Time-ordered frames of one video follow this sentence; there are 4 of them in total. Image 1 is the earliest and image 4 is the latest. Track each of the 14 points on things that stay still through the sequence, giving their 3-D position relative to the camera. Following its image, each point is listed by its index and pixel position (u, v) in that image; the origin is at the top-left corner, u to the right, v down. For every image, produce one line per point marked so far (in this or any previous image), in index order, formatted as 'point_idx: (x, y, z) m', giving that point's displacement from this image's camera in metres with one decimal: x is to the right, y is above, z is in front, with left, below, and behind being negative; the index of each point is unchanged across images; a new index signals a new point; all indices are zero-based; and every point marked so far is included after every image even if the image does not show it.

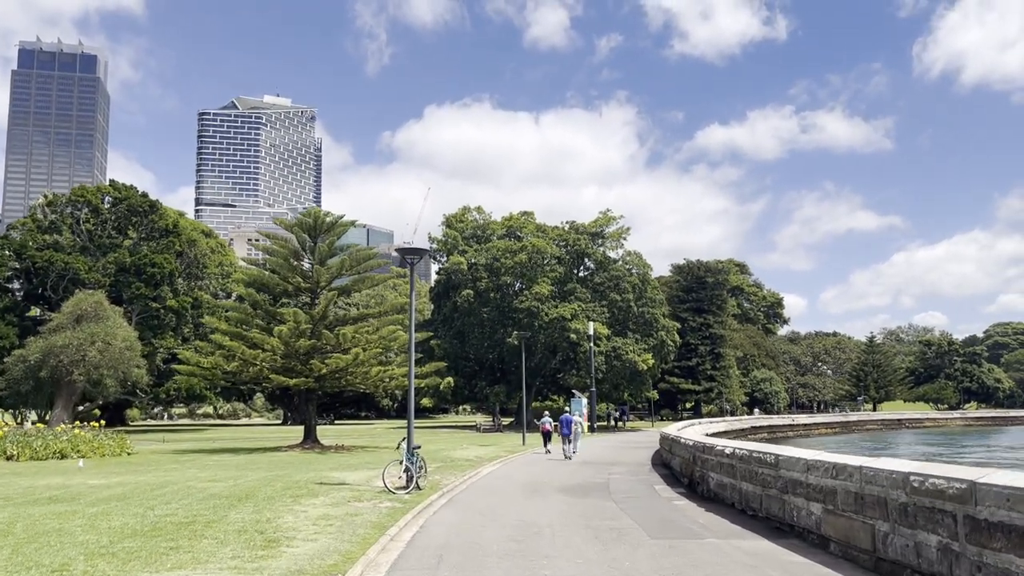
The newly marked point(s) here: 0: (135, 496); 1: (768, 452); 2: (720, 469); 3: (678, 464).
0: (-5.8, -3.2, +11.7) m
1: (+3.2, -2.1, +9.6) m
2: (+3.2, -2.8, +11.8) m
3: (+3.6, -3.8, +16.4) m
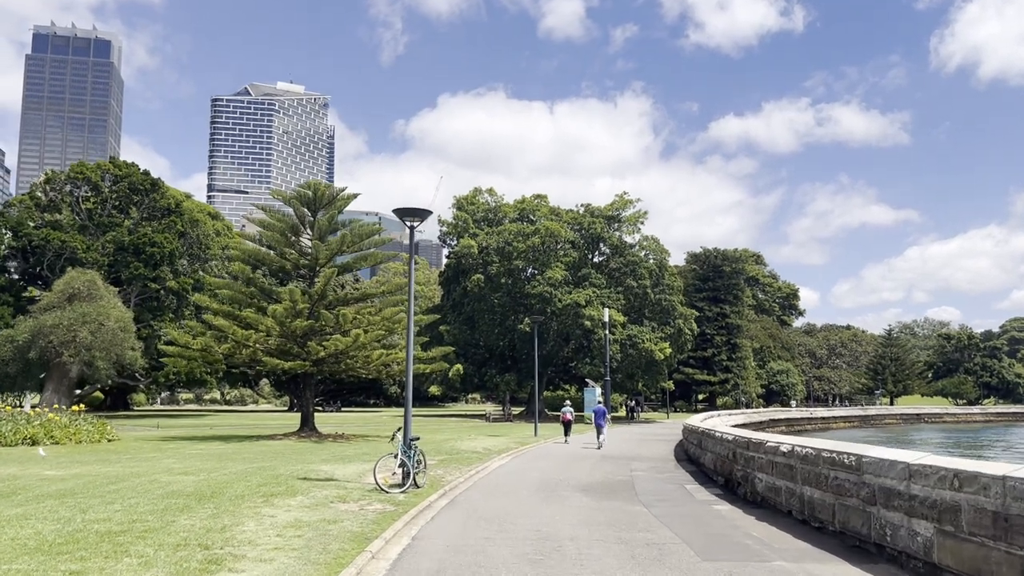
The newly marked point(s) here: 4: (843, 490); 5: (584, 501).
0: (-5.6, -2.7, +9.9) m
1: (+3.4, -1.7, +7.7) m
2: (+3.4, -2.4, +9.9) m
3: (+3.8, -3.3, +14.6) m
4: (+3.3, -2.0, +7.6) m
5: (+1.0, -3.1, +11.1) m
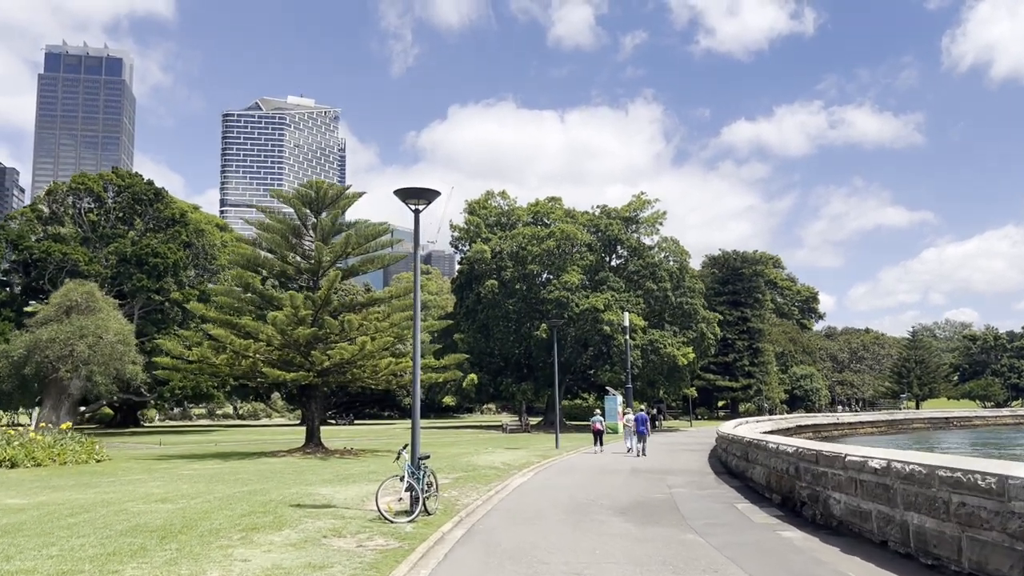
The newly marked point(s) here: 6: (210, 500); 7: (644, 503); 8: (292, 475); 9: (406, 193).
0: (-5.3, -2.6, +8.3) m
1: (+3.6, -1.4, +6.0) m
2: (+3.7, -2.2, +8.1) m
3: (+4.2, -3.2, +12.8) m
4: (+3.6, -1.8, +5.8) m
5: (+1.4, -3.0, +9.4) m
6: (-4.4, -3.1, +11.1) m
7: (+2.1, -3.4, +11.9) m
8: (-4.4, -3.8, +15.3) m
9: (-1.5, +1.3, +10.6) m
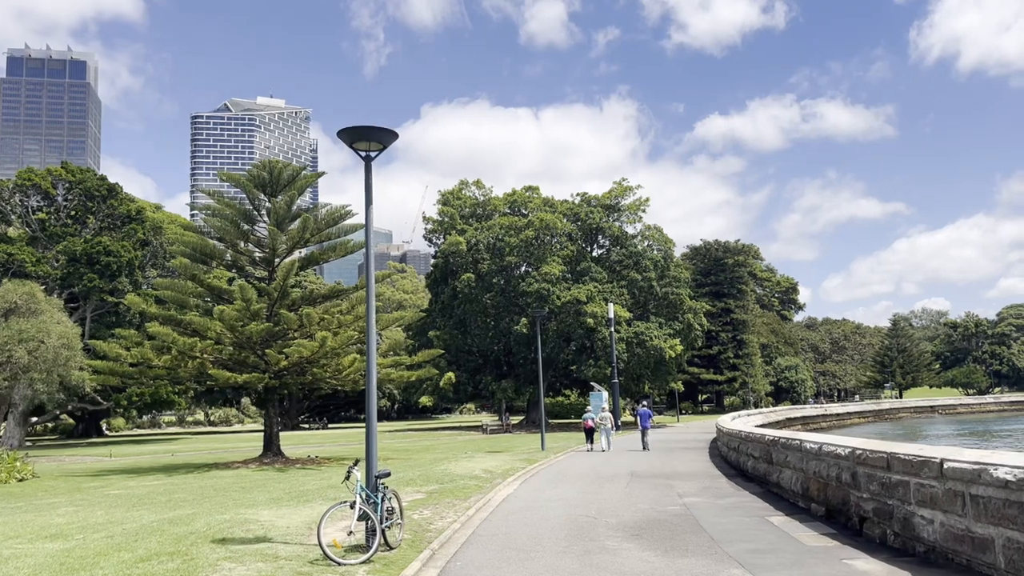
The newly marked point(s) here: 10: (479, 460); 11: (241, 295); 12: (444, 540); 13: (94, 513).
0: (-5.4, -2.4, +6.0) m
1: (+3.6, -1.0, +3.9) m
2: (+3.6, -1.7, +6.1) m
3: (+4.0, -2.7, +10.7) m
4: (+3.5, -1.4, +3.7) m
5: (+1.3, -2.6, +7.2) m
6: (-4.6, -2.8, +8.8) m
7: (+1.9, -3.0, +9.7) m
8: (-4.7, -3.5, +13.0) m
9: (-1.7, +1.6, +8.3) m
10: (-0.8, -4.3, +18.8) m
11: (-6.8, -0.2, +19.1) m
12: (-0.8, -2.8, +8.5) m
13: (-6.2, -3.3, +11.2) m
